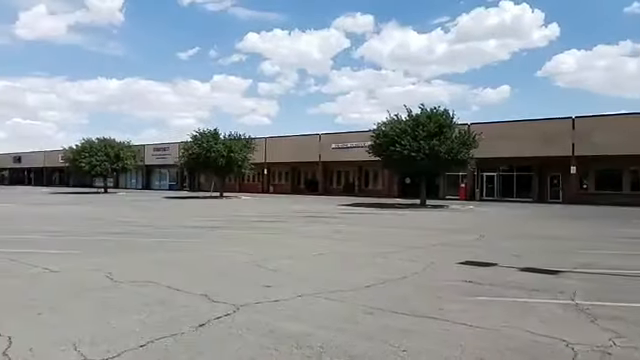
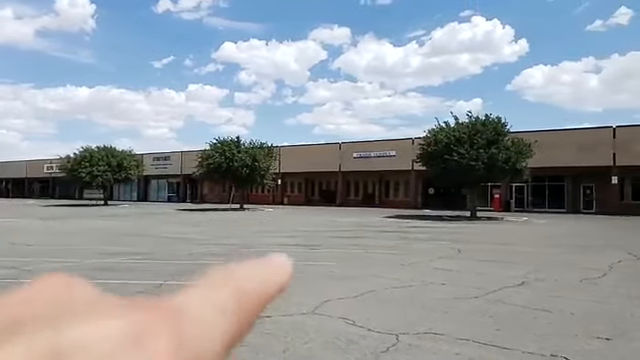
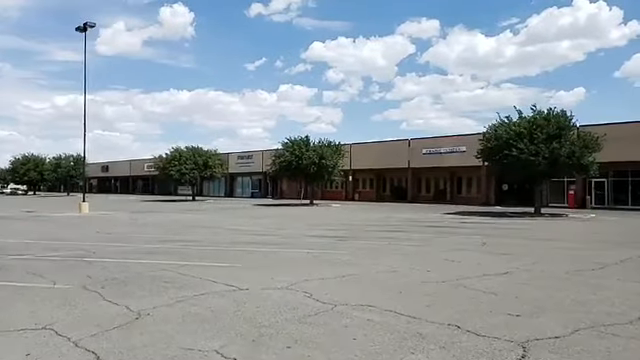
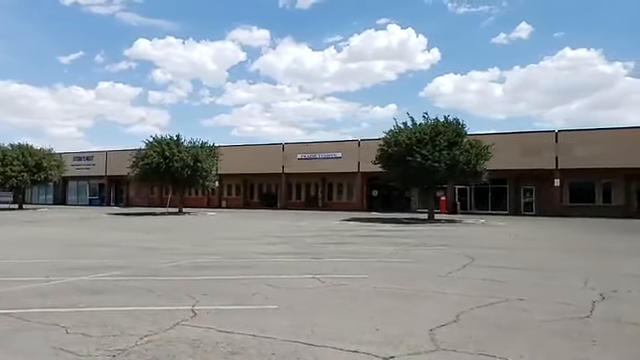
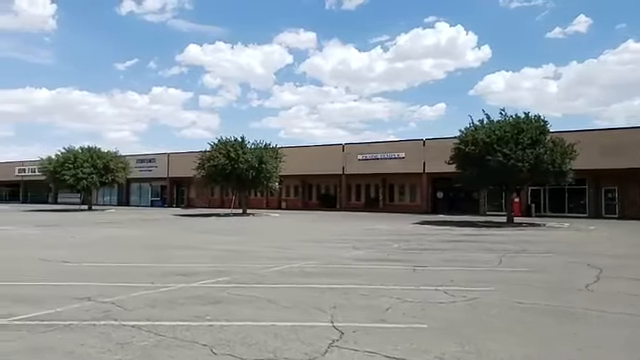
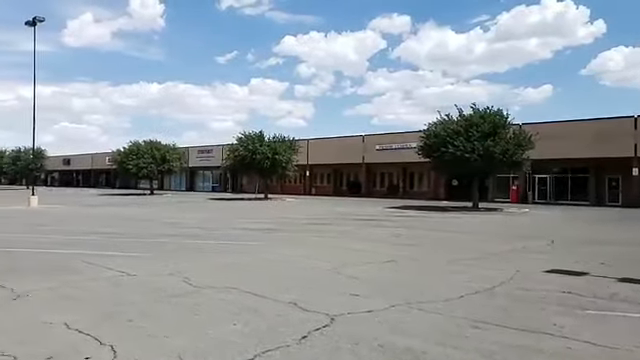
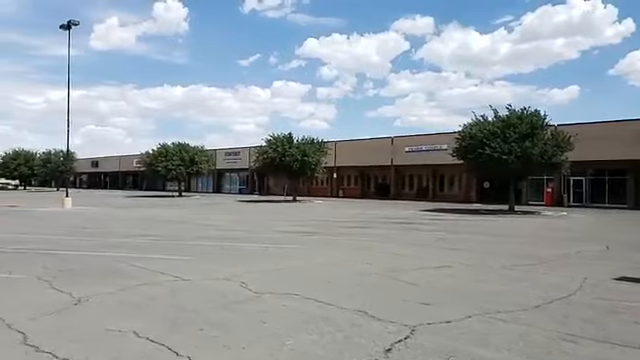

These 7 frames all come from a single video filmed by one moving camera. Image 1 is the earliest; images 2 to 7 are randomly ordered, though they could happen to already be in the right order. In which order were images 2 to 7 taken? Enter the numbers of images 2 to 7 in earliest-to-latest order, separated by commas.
6, 7, 3, 2, 4, 5
